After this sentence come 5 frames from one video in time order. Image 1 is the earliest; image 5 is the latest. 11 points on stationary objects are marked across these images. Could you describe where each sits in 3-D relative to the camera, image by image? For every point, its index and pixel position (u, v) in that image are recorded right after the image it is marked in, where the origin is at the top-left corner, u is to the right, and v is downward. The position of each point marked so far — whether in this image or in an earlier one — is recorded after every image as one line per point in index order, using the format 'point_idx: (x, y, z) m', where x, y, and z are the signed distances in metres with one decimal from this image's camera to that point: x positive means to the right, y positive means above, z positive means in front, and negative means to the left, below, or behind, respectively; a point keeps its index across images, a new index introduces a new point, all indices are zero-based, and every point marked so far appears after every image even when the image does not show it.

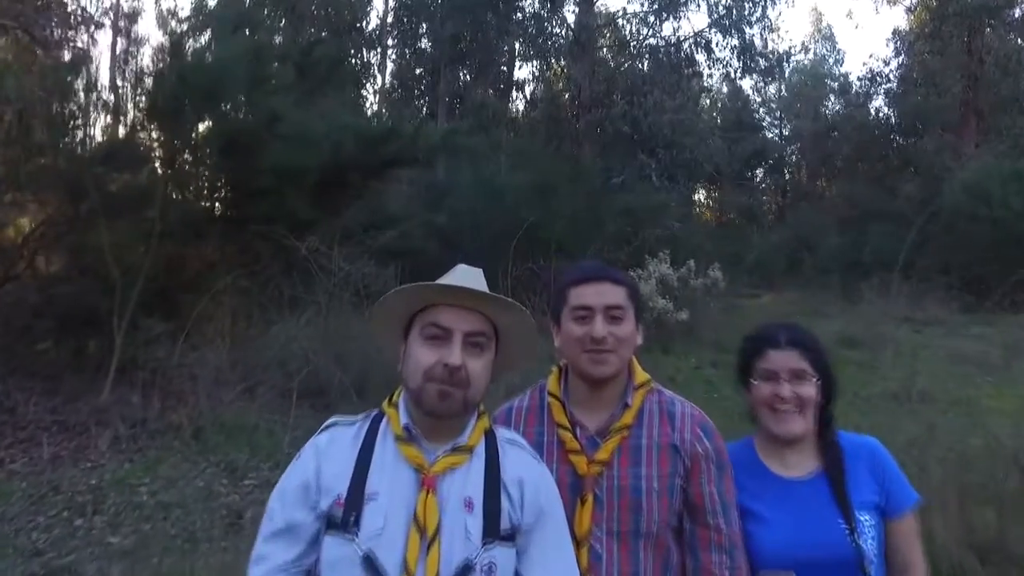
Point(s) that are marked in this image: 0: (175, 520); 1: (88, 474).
0: (-3.3, -2.3, +6.2) m
1: (-4.9, -2.1, +7.3) m
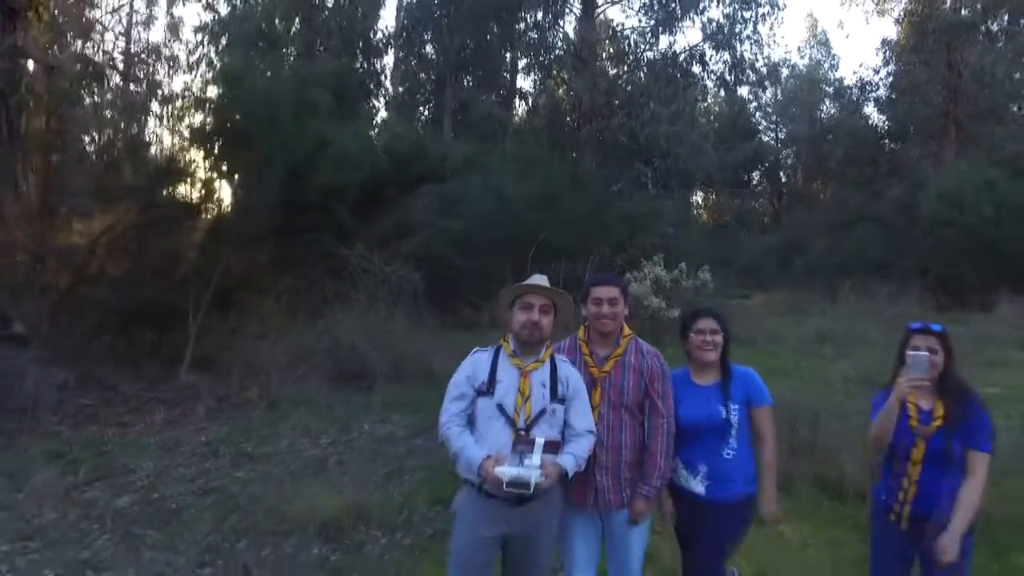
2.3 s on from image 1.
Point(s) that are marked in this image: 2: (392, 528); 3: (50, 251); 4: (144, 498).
0: (-3.0, -2.3, +8.1) m
1: (-4.6, -2.1, +9.3) m
2: (-1.2, -2.4, +6.3) m
3: (-8.5, +0.7, +11.6) m
4: (-4.0, -2.3, +6.9) m
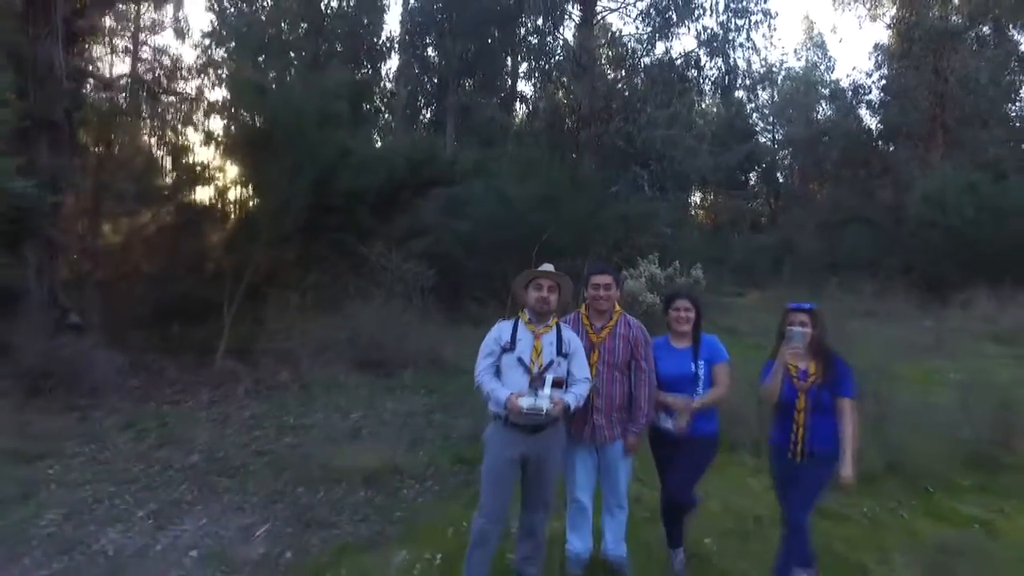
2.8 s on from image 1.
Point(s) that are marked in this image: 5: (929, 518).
0: (-2.9, -2.1, +9.4) m
1: (-4.5, -2.0, +10.5) m
2: (-1.1, -2.3, +7.6) m
3: (-8.4, +0.8, +12.8) m
4: (-3.9, -2.2, +8.2) m
5: (+4.3, -2.4, +6.5) m
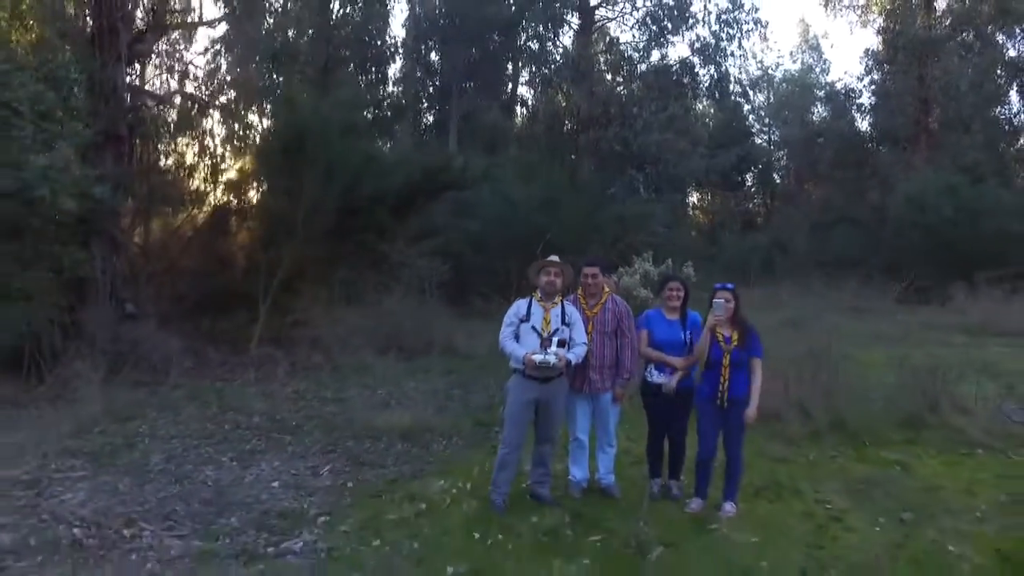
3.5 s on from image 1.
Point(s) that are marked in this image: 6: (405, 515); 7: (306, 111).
0: (-2.7, -2.0, +10.9) m
1: (-4.4, -1.9, +12.1) m
2: (-0.9, -2.1, +9.1) m
3: (-8.3, +1.0, +14.4) m
4: (-3.8, -2.0, +9.8) m
5: (+4.5, -2.2, +8.1) m
6: (-1.1, -2.3, +6.3) m
7: (-4.8, +4.1, +14.6) m
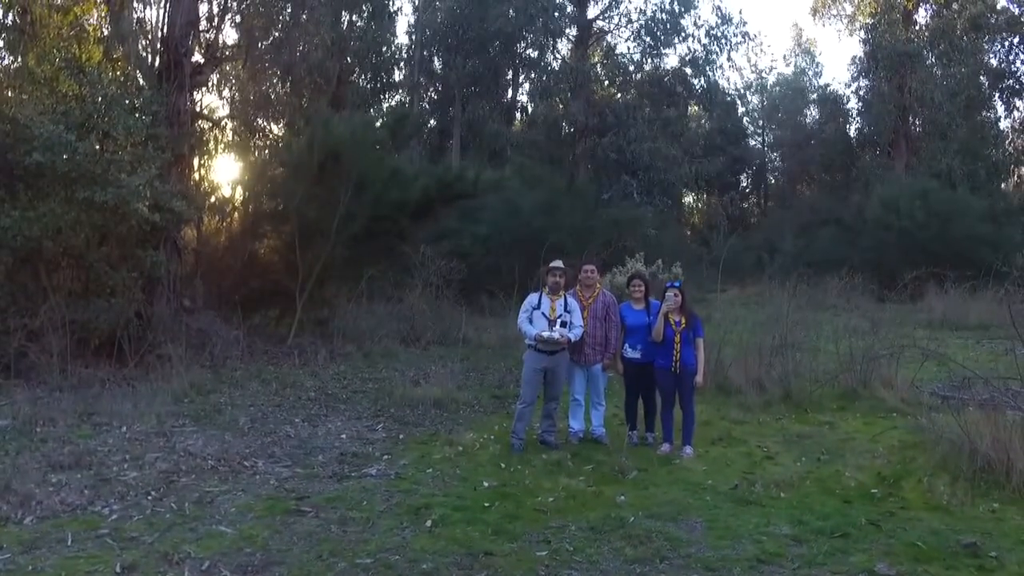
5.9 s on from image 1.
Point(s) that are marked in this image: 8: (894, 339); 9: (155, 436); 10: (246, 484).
0: (-2.5, -1.9, +13.0) m
1: (-4.2, -1.8, +14.2) m
2: (-0.7, -2.1, +11.3) m
3: (-8.1, +1.0, +16.5) m
4: (-3.6, -2.0, +11.9) m
5: (+4.7, -2.2, +10.2) m
6: (-0.9, -2.2, +8.4) m
7: (-4.6, +4.1, +16.7) m
8: (+11.2, -1.6, +18.8) m
9: (-5.0, -2.1, +8.9) m
10: (-3.1, -2.2, +7.2) m
